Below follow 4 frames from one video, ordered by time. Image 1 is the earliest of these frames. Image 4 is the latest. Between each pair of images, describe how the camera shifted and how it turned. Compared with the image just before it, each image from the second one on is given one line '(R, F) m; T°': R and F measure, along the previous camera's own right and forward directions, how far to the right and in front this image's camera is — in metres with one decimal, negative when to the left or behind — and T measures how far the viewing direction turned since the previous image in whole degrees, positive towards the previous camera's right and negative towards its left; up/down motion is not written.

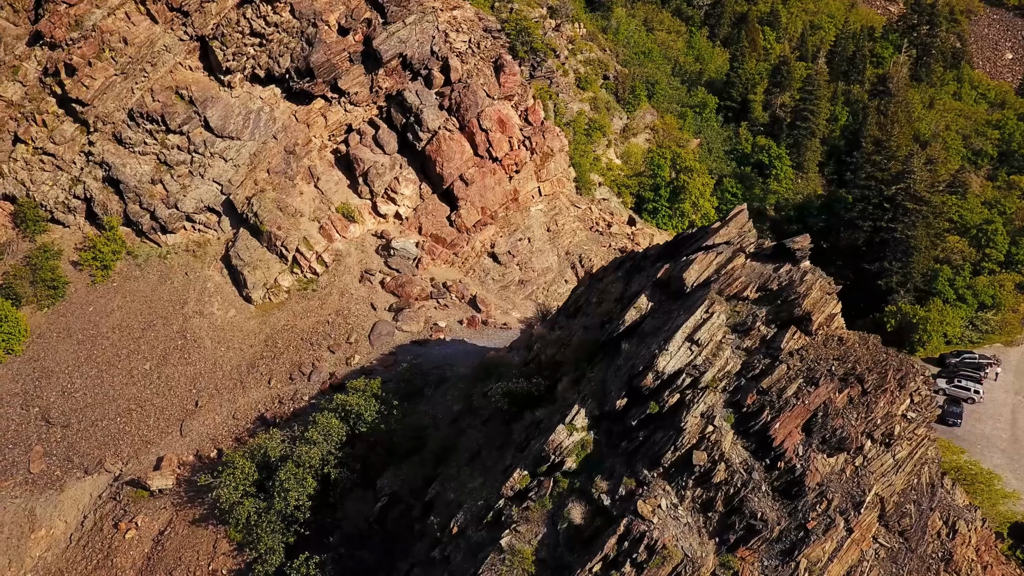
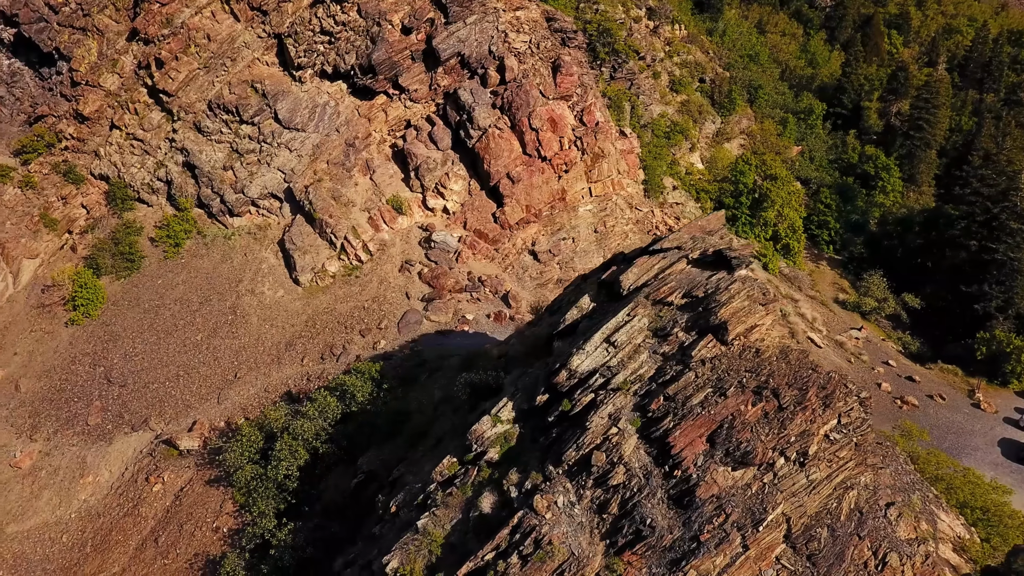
(+3.8, -0.1) m; -9°
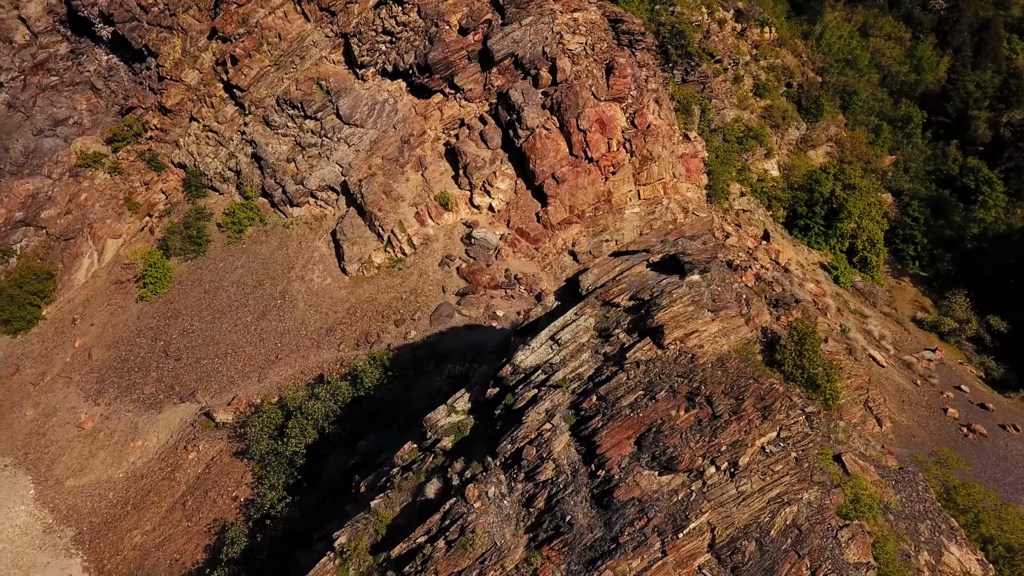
(+2.9, -0.1) m; -8°
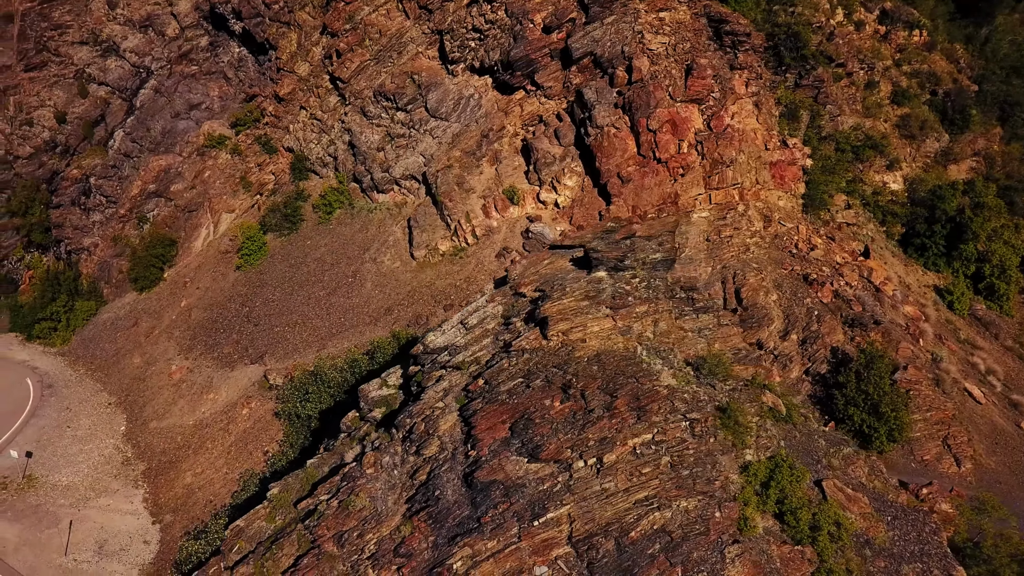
(+4.8, 0.0) m; -12°
